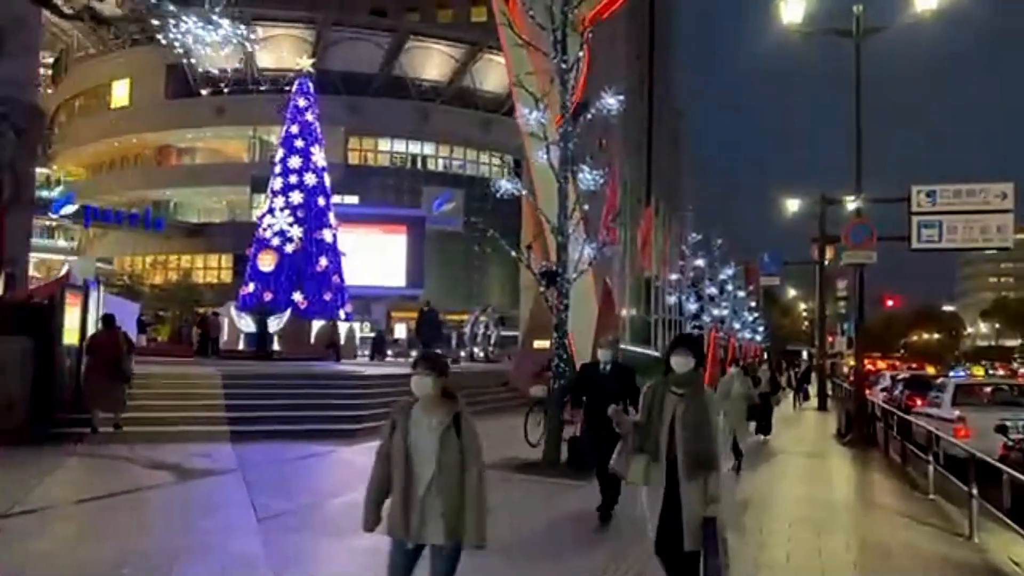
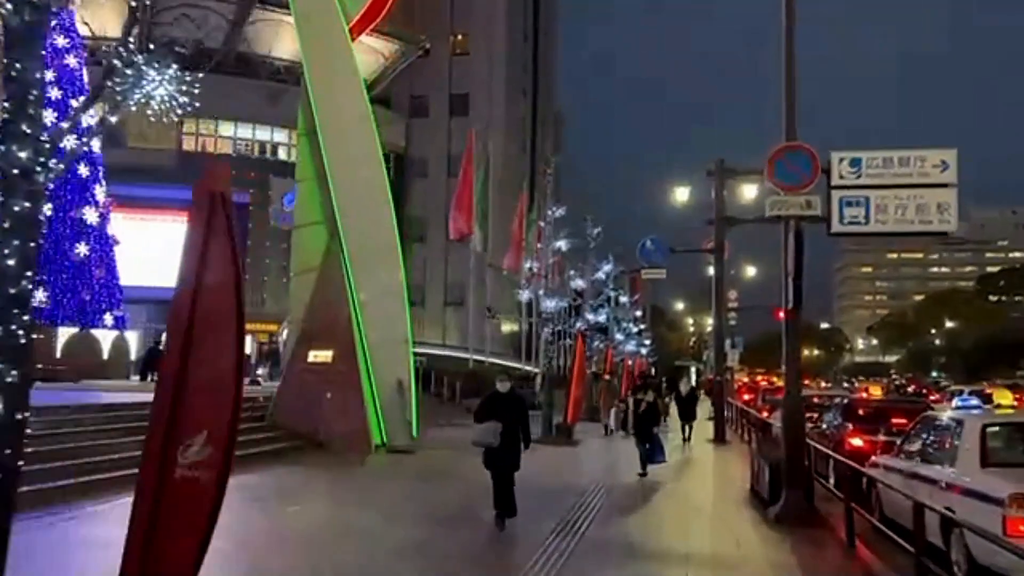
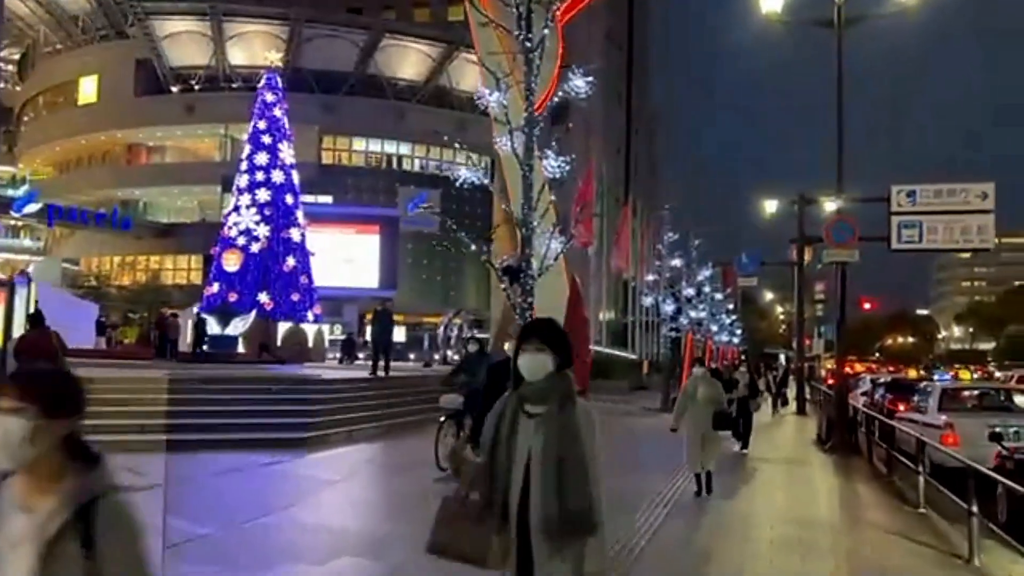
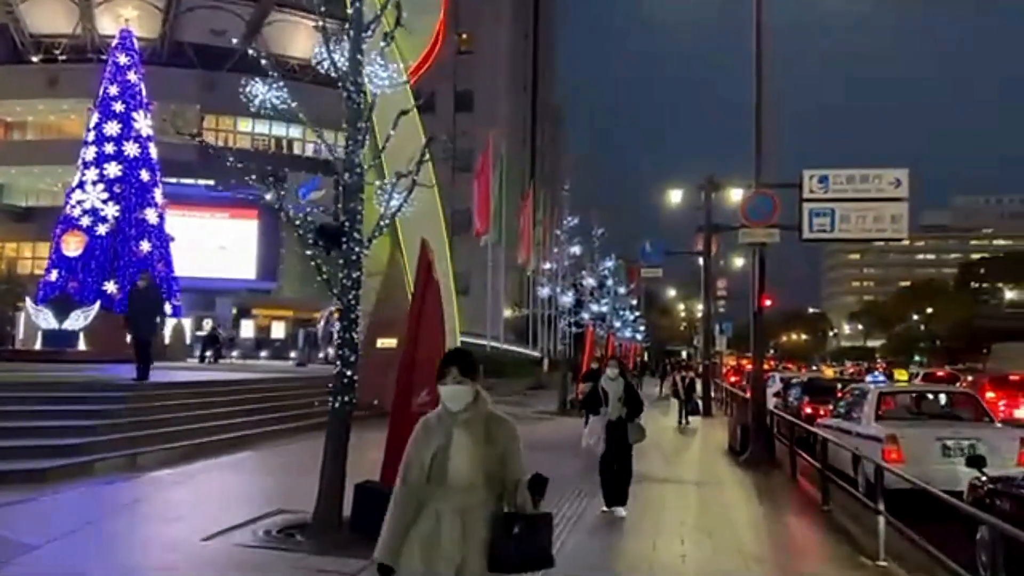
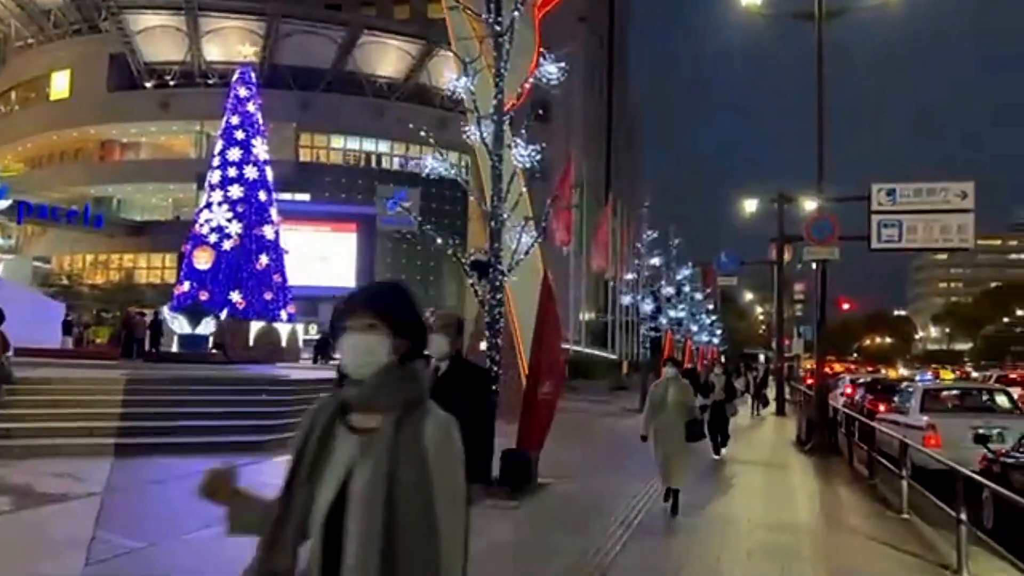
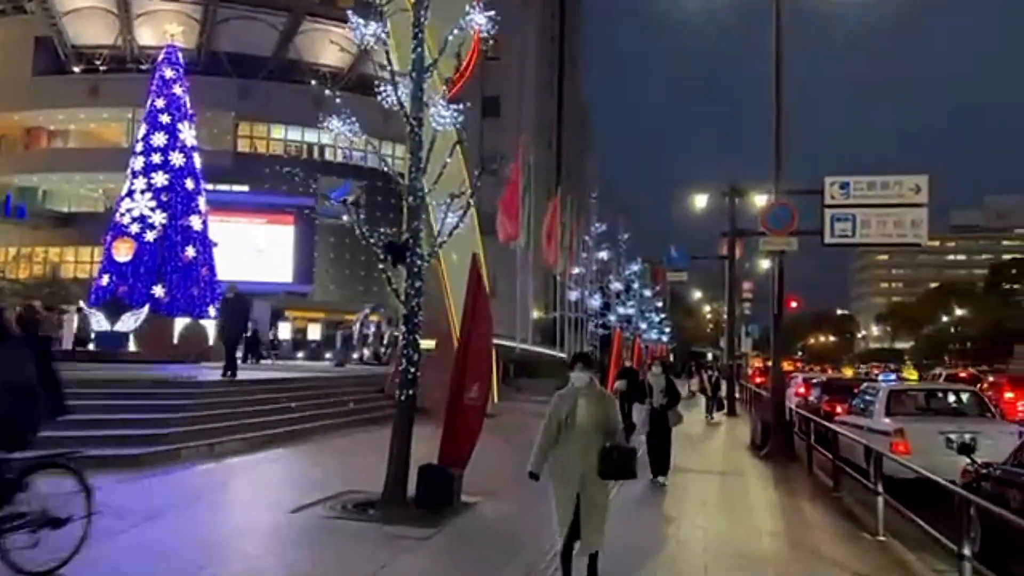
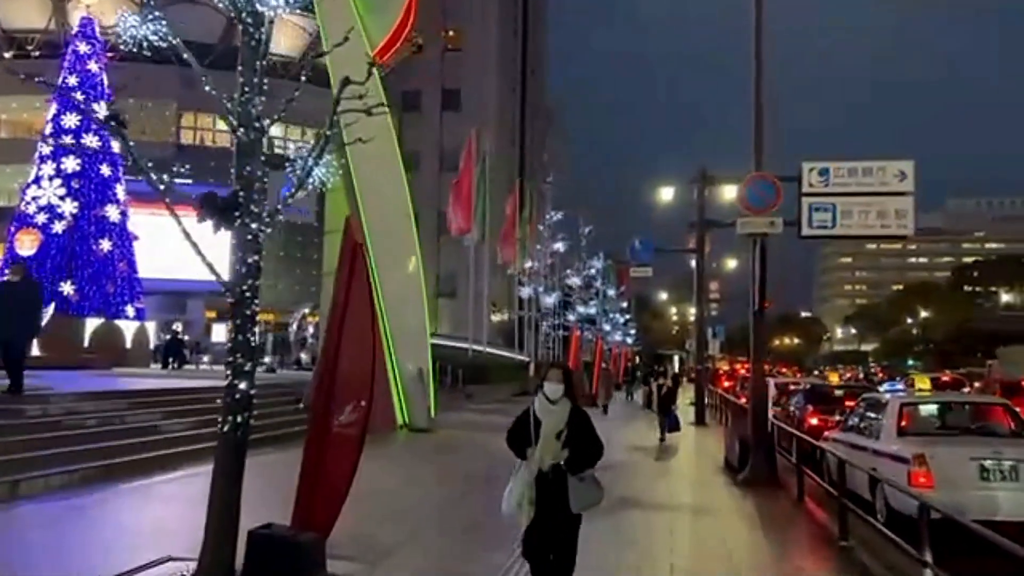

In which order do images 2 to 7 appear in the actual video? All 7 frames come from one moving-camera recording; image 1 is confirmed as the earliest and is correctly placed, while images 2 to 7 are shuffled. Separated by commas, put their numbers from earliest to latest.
3, 5, 6, 4, 7, 2
